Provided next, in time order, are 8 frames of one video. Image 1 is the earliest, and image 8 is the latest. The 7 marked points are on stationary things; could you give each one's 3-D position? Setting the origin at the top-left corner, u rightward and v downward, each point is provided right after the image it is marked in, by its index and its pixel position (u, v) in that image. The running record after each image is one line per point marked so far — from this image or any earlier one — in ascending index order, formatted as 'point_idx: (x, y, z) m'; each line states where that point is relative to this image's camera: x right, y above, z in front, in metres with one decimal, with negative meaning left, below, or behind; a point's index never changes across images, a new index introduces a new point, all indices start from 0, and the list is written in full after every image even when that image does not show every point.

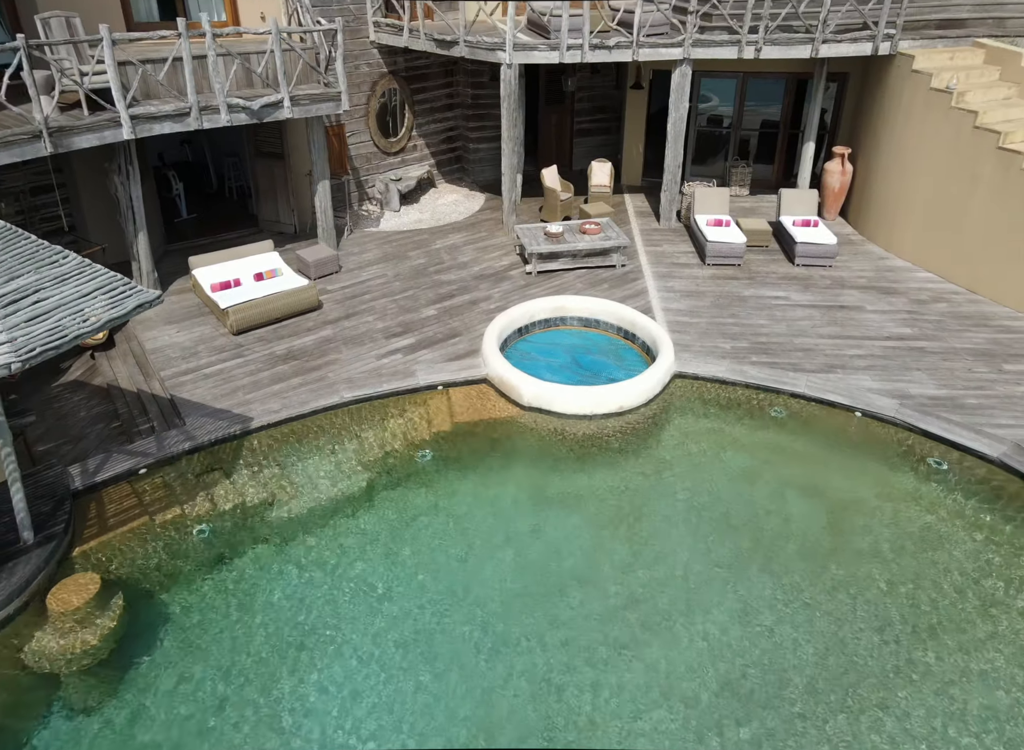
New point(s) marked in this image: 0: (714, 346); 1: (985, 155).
0: (+2.5, +0.4, +8.7) m
1: (+6.1, +3.0, +9.3) m
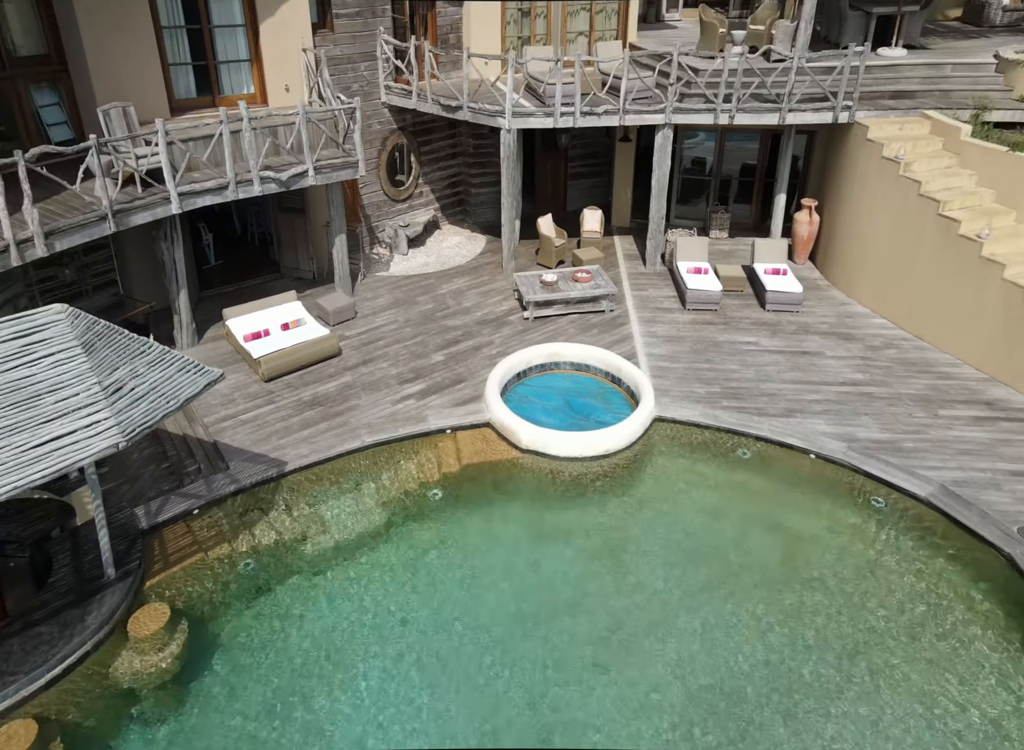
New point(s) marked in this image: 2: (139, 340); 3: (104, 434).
0: (+2.5, -0.2, +9.9) m
1: (+6.1, +2.4, +10.6) m
2: (-3.6, +0.1, +7.0) m
3: (-3.5, -0.8, +6.1) m
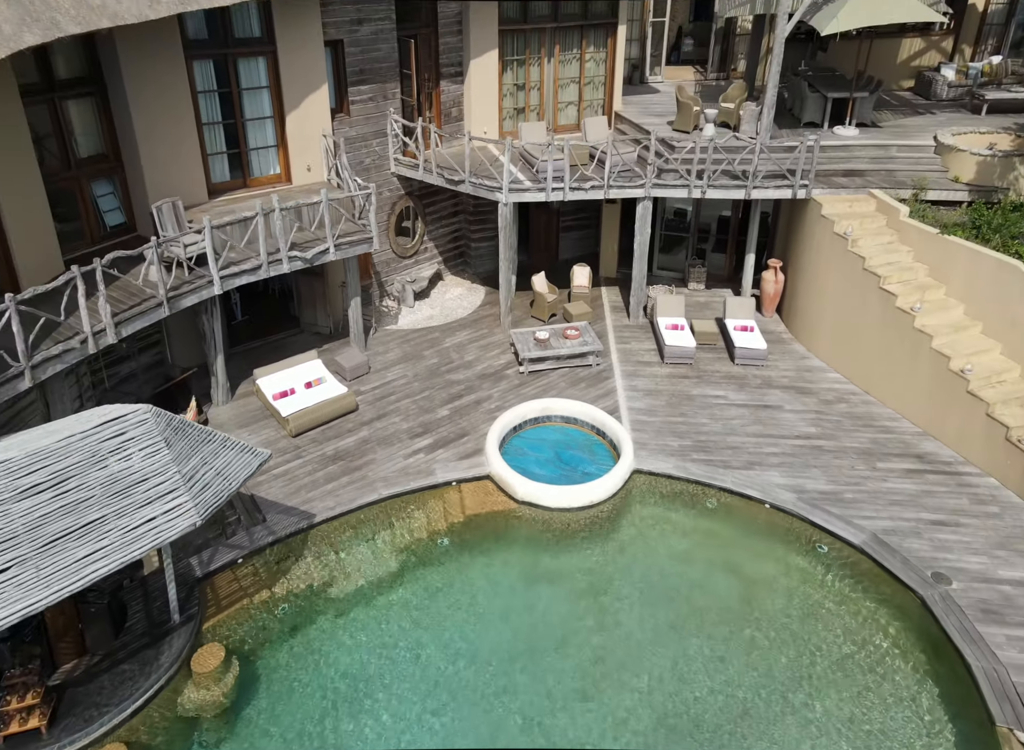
0: (+2.4, -1.1, +11.4) m
1: (+6.1, +1.5, +12.1) m
2: (-3.6, -0.8, +8.4) m
3: (-3.5, -1.6, +7.6) m
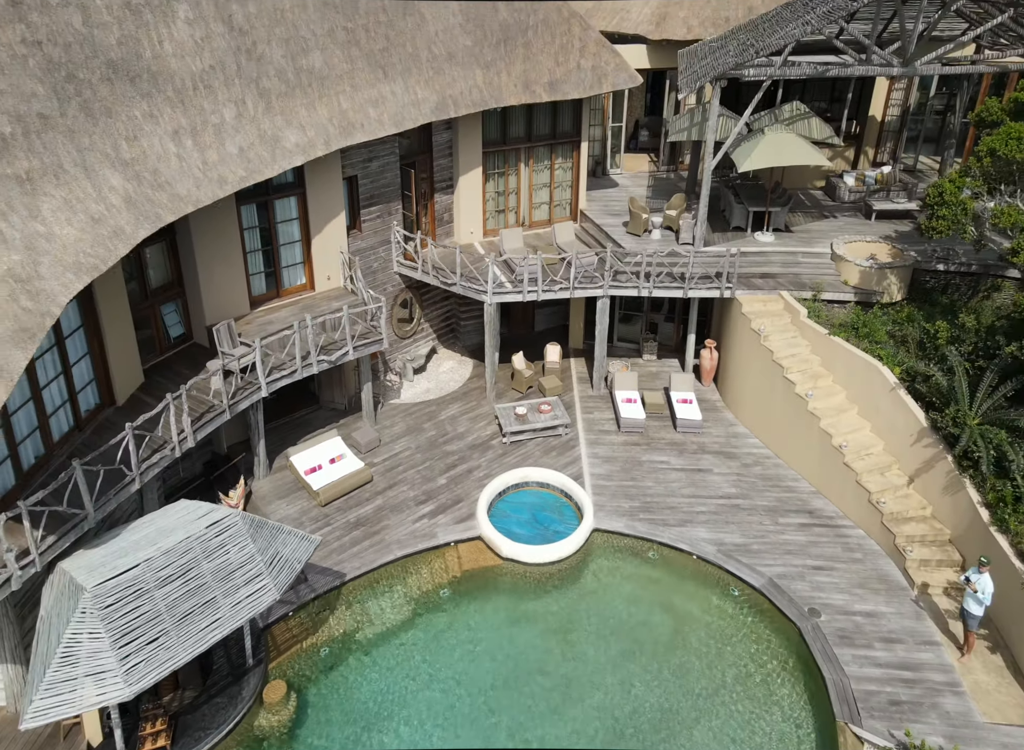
0: (+2.2, -2.7, +14.7) m
1: (+5.7, 0.0, +15.5) m
2: (-3.7, -2.5, +11.4) m
3: (-3.6, -3.3, +10.6) m
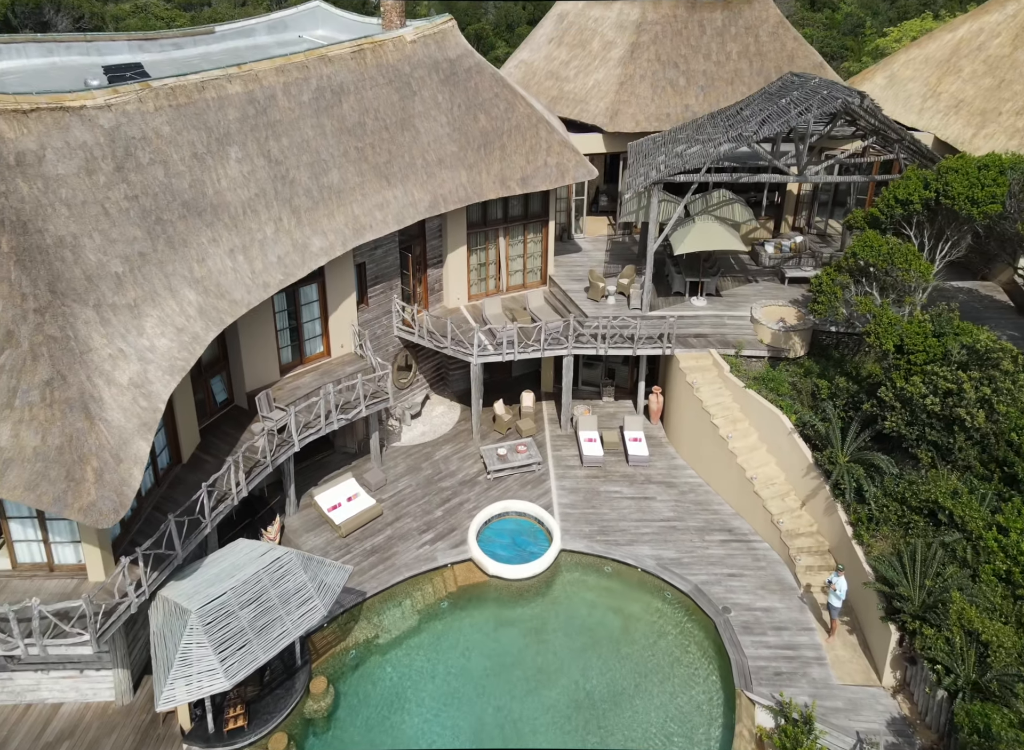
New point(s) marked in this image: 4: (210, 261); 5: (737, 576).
0: (+1.8, -4.0, +18.5) m
1: (+5.3, -1.3, +19.4) m
2: (-4.0, -3.9, +15.1) m
3: (-3.9, -4.7, +14.2) m
4: (-6.5, +2.5, +15.5) m
5: (+5.3, -4.7, +16.8) m
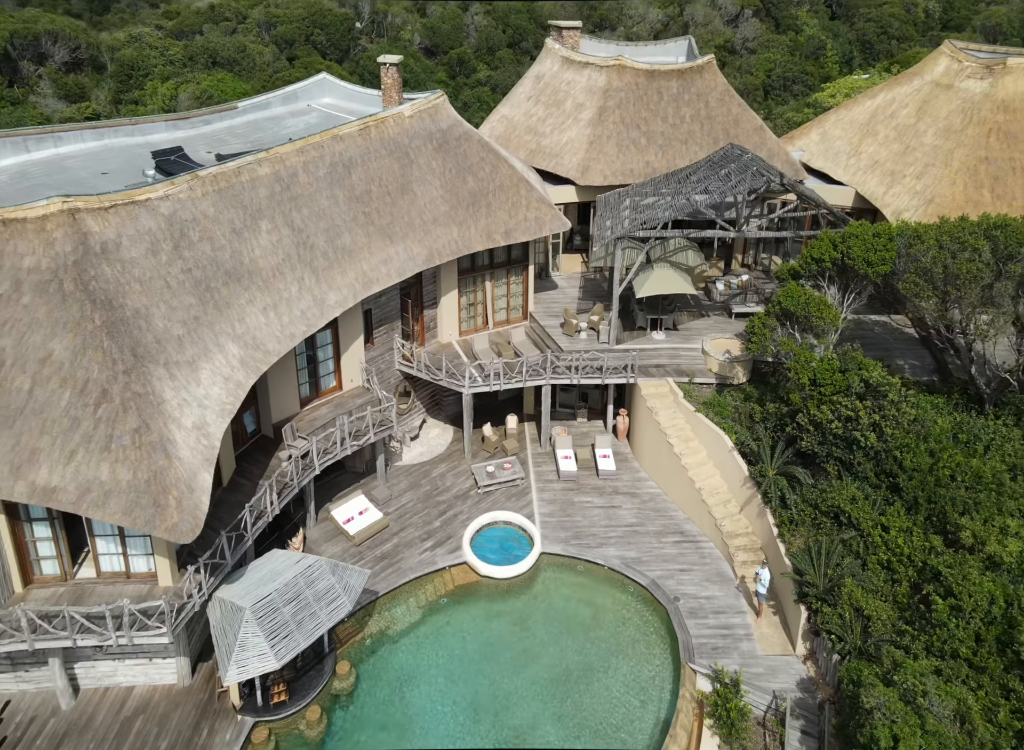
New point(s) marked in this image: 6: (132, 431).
0: (+1.4, -4.9, +21.9) m
1: (+4.8, -2.1, +23.0) m
2: (-4.3, -4.8, +18.4) m
3: (-4.1, -5.7, +17.6) m
4: (-6.9, +1.5, +18.8) m
5: (+5.0, -5.6, +20.3) m
6: (-7.9, -1.2, +14.9) m
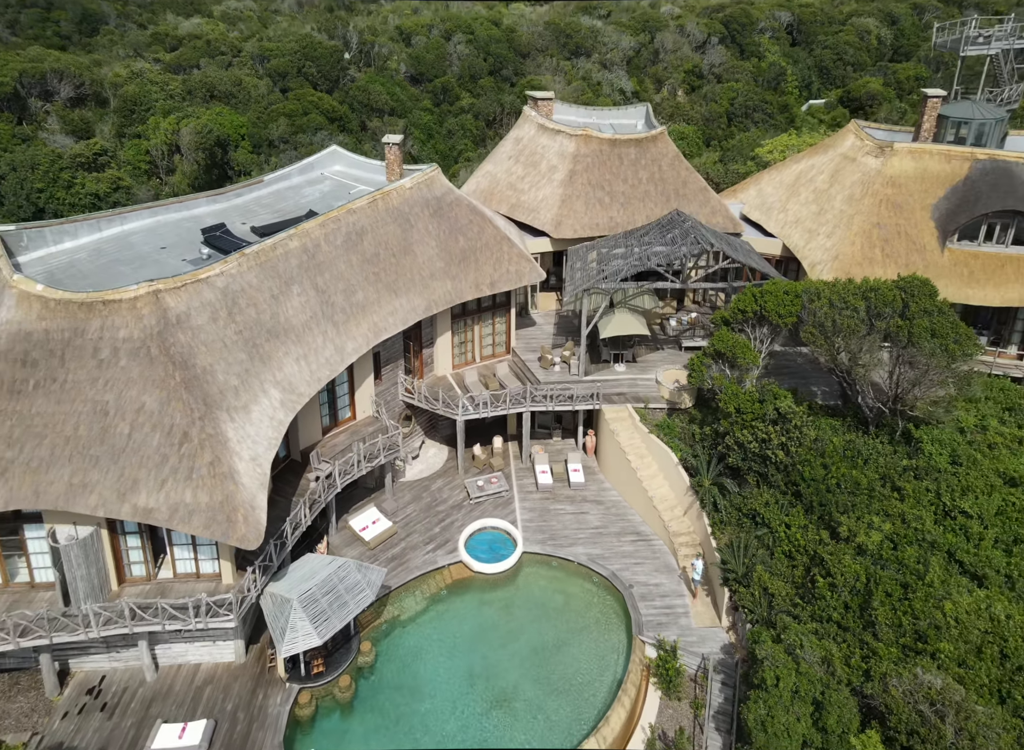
0: (+0.9, -6.0, +26.7) m
1: (+4.3, -3.2, +27.8) m
2: (-4.7, -6.1, +23.1) m
3: (-4.5, -6.9, +22.3) m
4: (-7.4, +0.2, +23.4) m
5: (+4.5, -6.7, +25.2) m
6: (-8.3, -2.4, +19.5) m
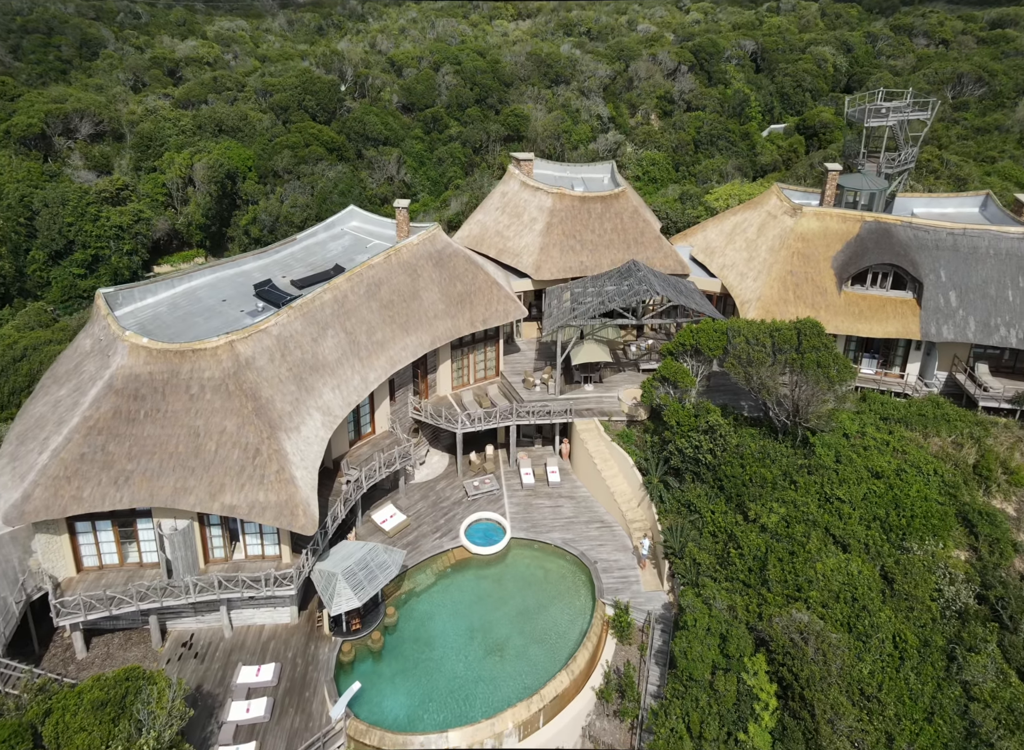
0: (+0.5, -7.0, +33.5) m
1: (+3.8, -4.2, +34.7) m
2: (-5.1, -7.1, +29.7) m
3: (-4.8, -7.9, +28.9) m
4: (-7.9, -0.9, +30.1) m
5: (+4.1, -7.6, +32.0) m
6: (-8.7, -3.5, +26.1) m
